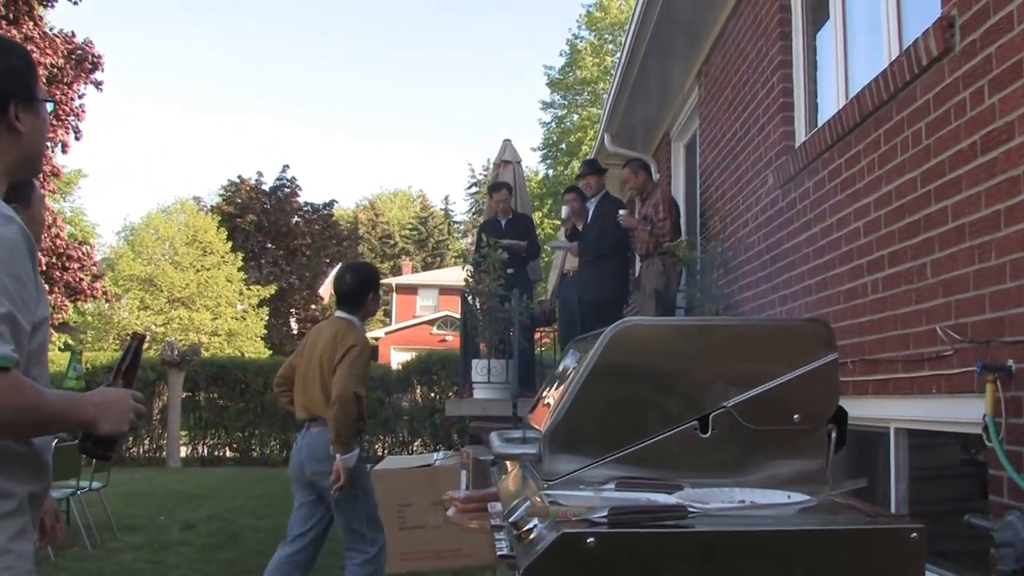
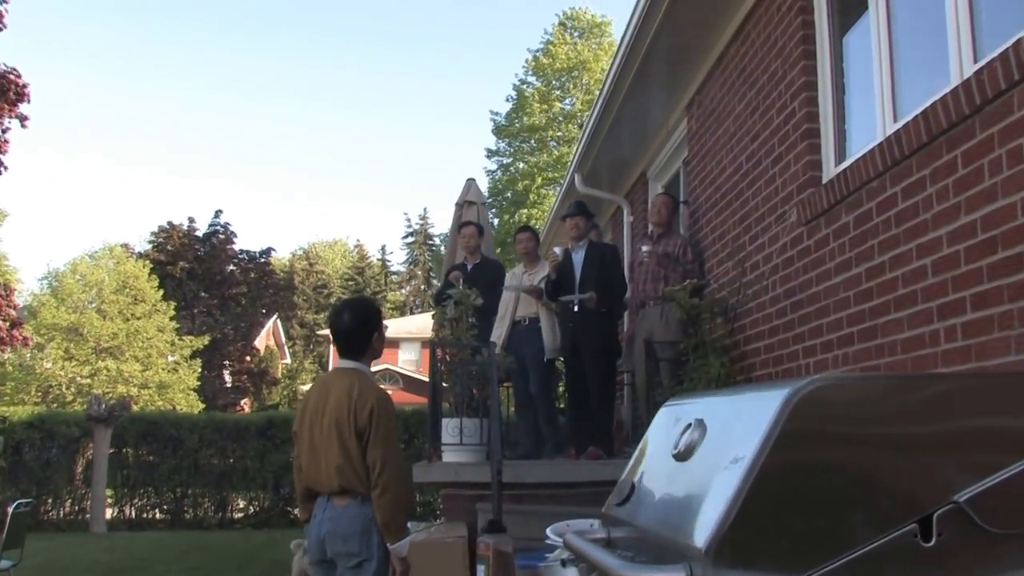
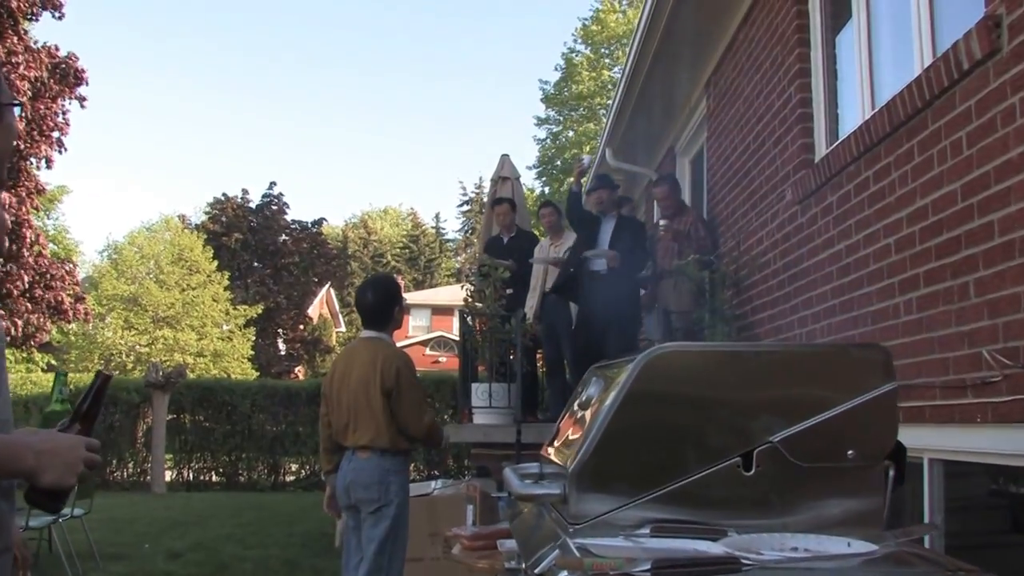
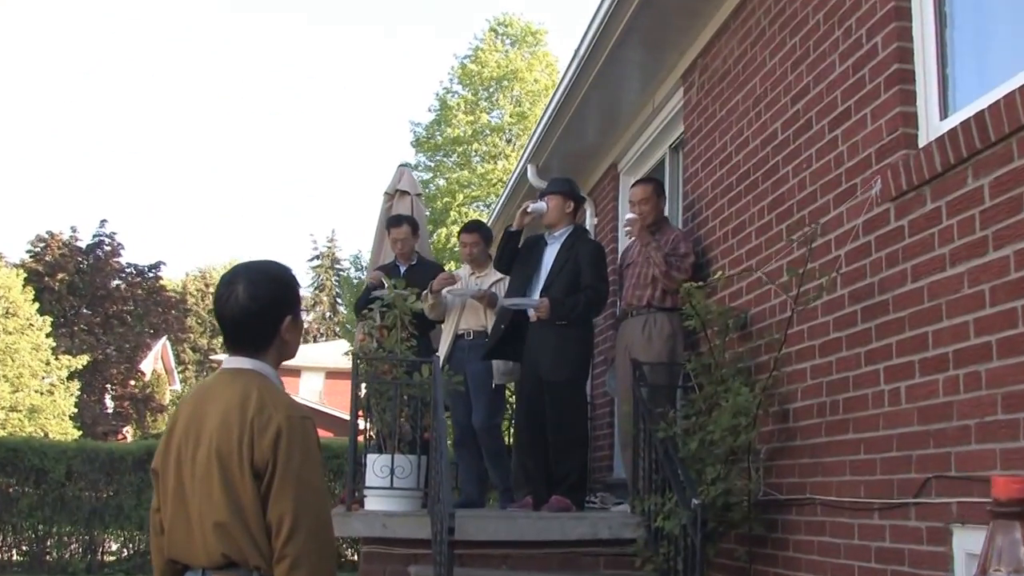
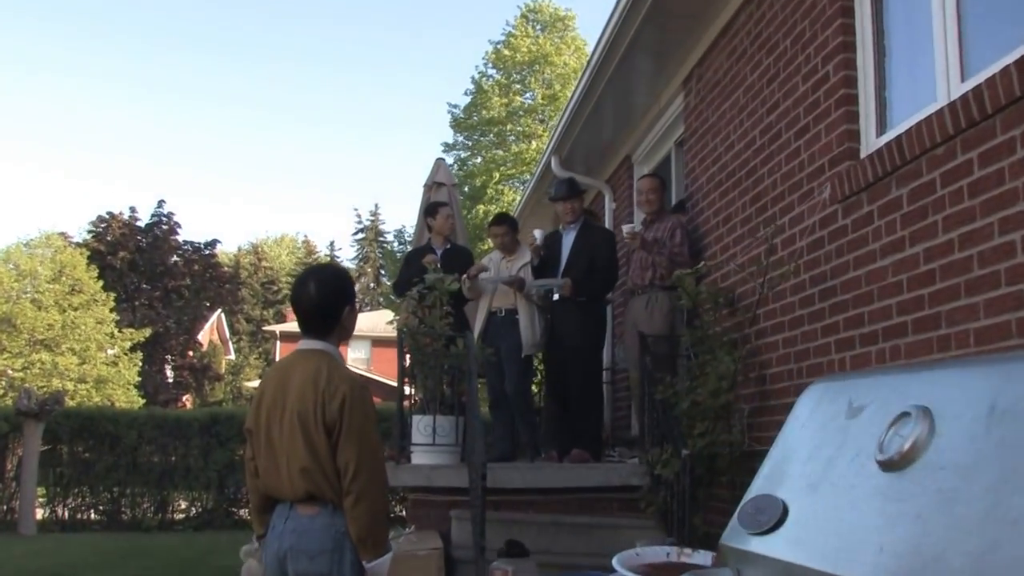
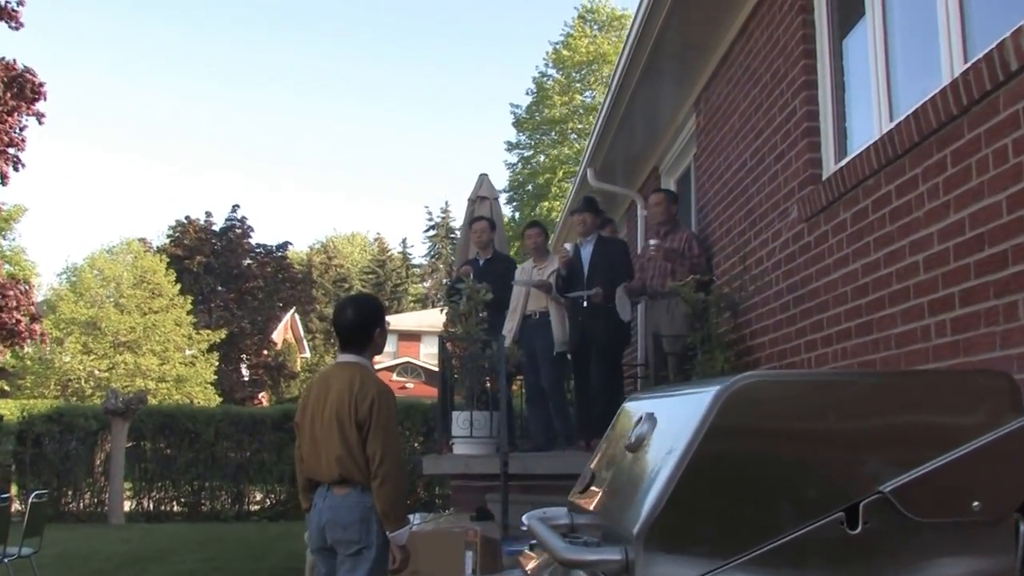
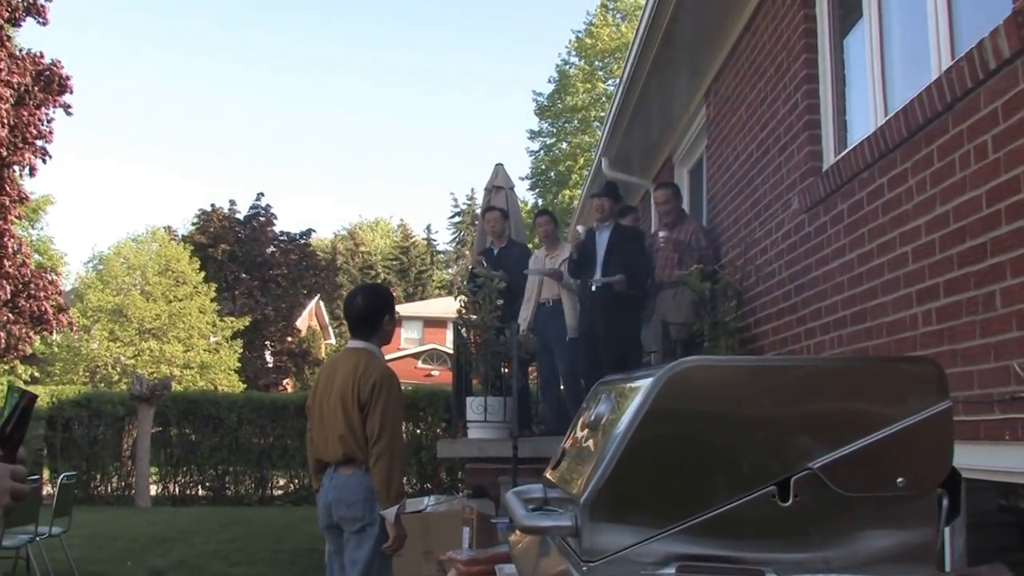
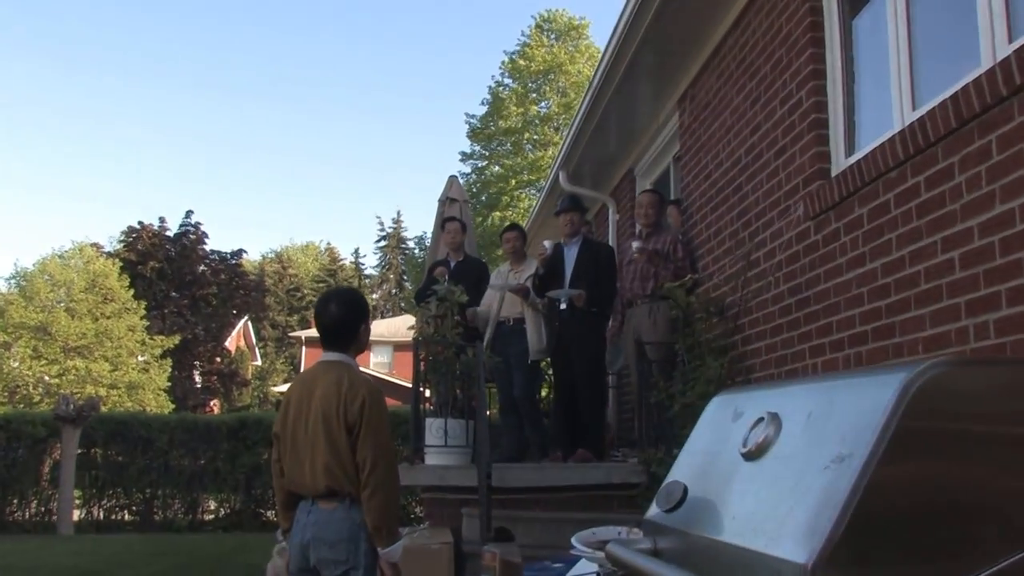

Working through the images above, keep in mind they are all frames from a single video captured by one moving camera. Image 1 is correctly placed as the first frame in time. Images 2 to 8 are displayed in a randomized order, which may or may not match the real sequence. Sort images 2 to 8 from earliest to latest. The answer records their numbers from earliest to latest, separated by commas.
3, 7, 6, 2, 8, 5, 4
